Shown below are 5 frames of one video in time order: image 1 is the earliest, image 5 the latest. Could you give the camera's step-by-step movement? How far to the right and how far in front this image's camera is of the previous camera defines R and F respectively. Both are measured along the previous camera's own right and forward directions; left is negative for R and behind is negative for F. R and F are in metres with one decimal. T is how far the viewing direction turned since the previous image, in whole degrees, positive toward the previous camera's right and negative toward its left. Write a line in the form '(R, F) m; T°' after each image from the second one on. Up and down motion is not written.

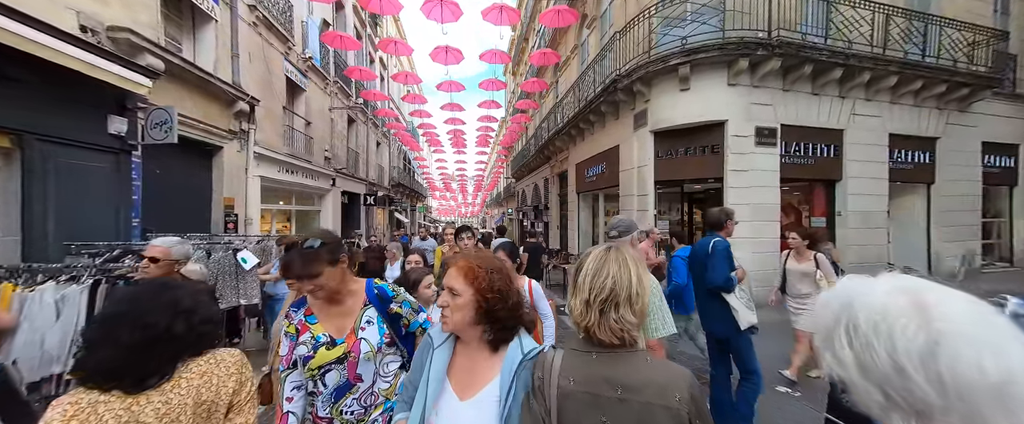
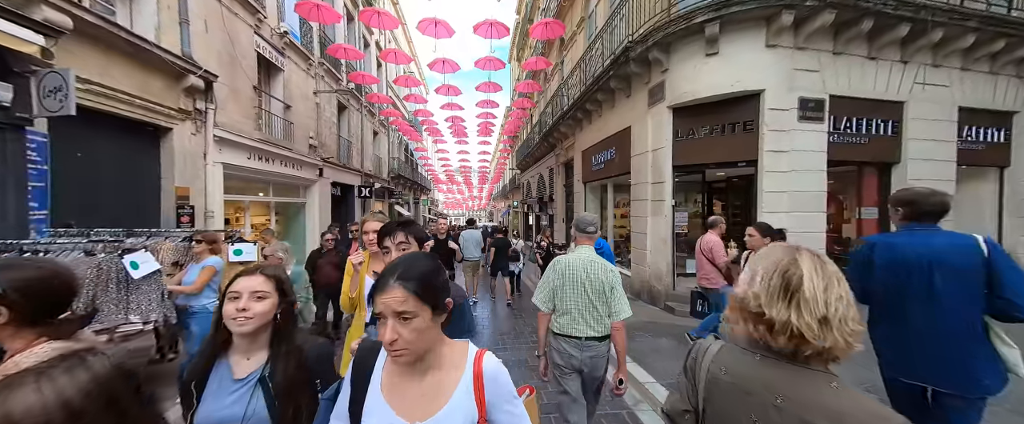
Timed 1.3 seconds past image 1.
(+0.3, +1.1) m; -1°
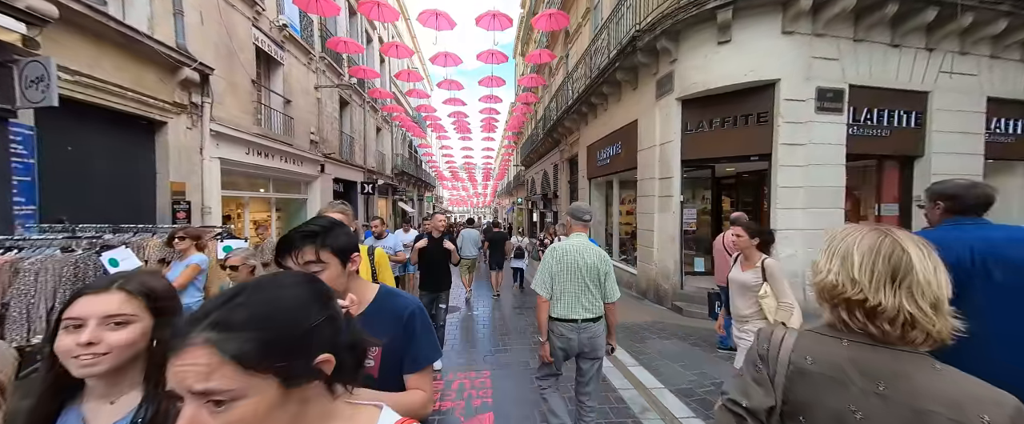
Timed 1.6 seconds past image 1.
(+0.1, +0.2) m; -1°
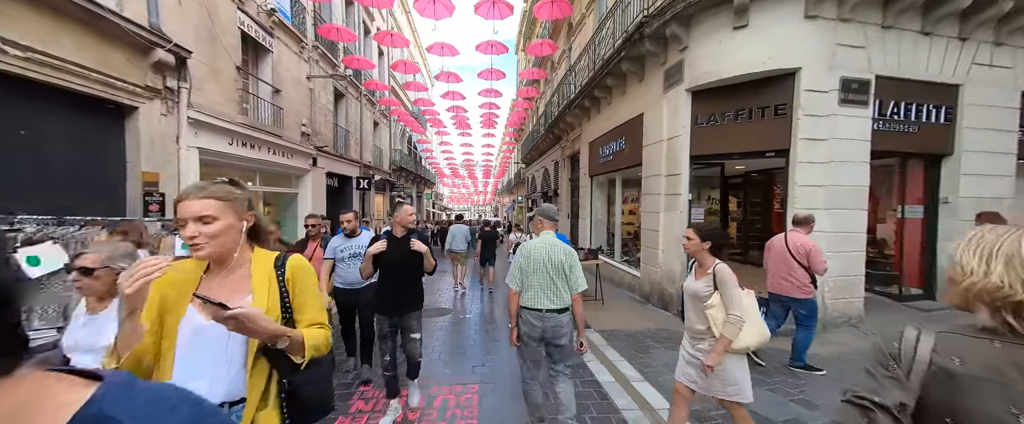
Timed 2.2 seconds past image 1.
(+0.1, +0.4) m; 0°
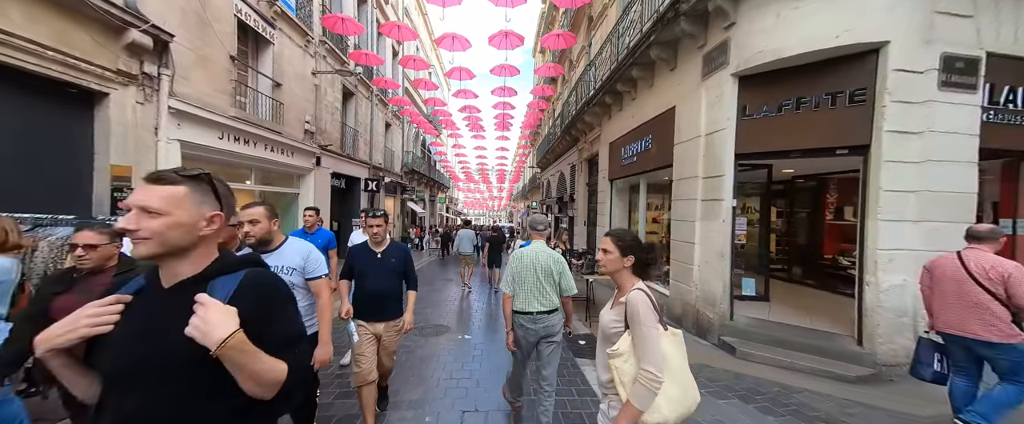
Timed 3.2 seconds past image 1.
(+0.1, +0.9) m; -3°
